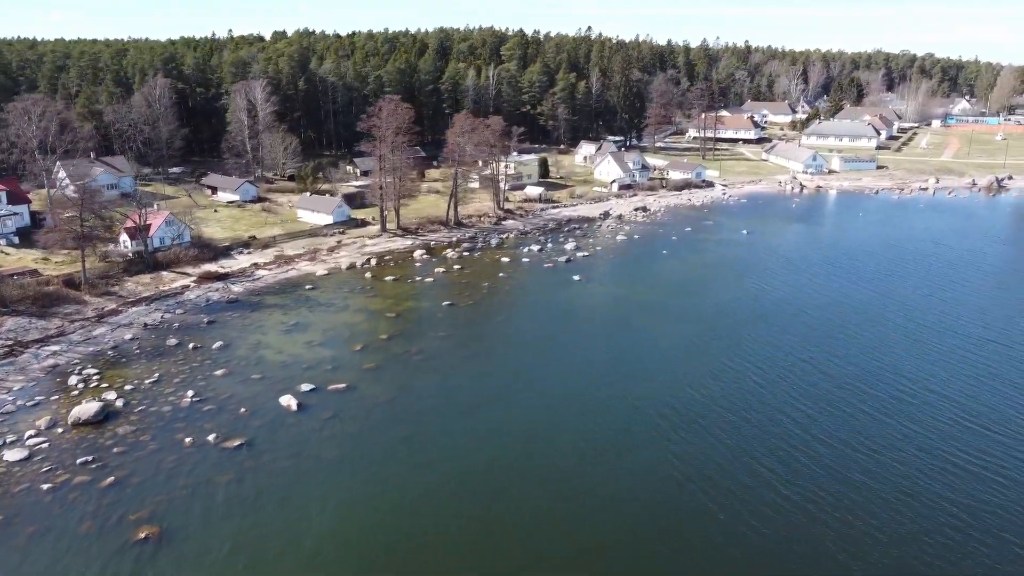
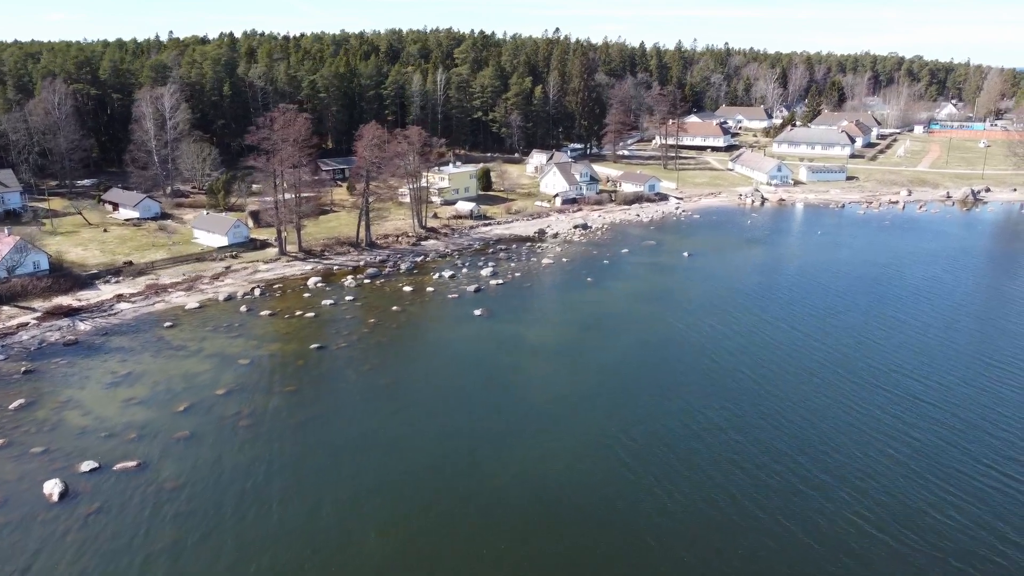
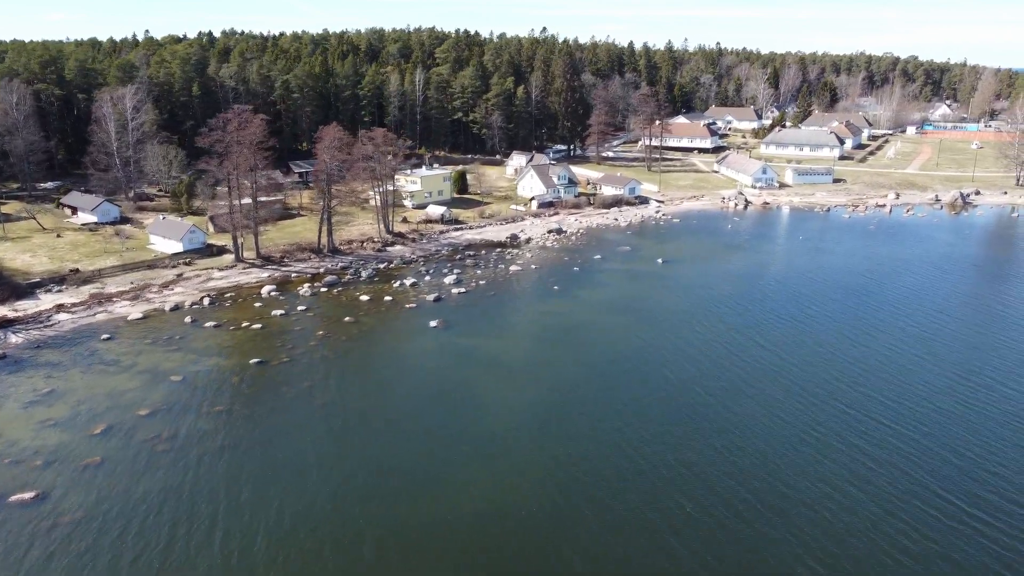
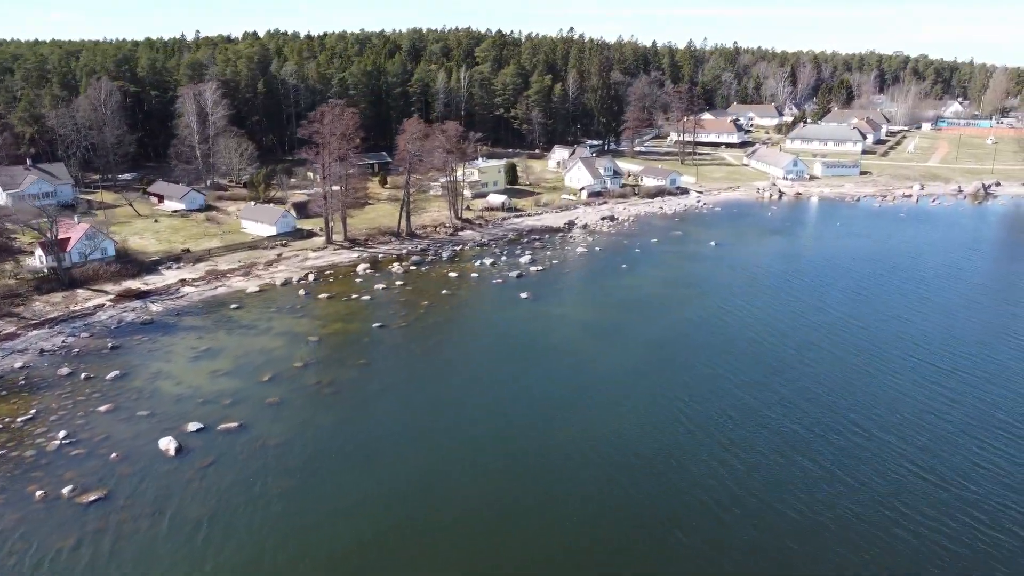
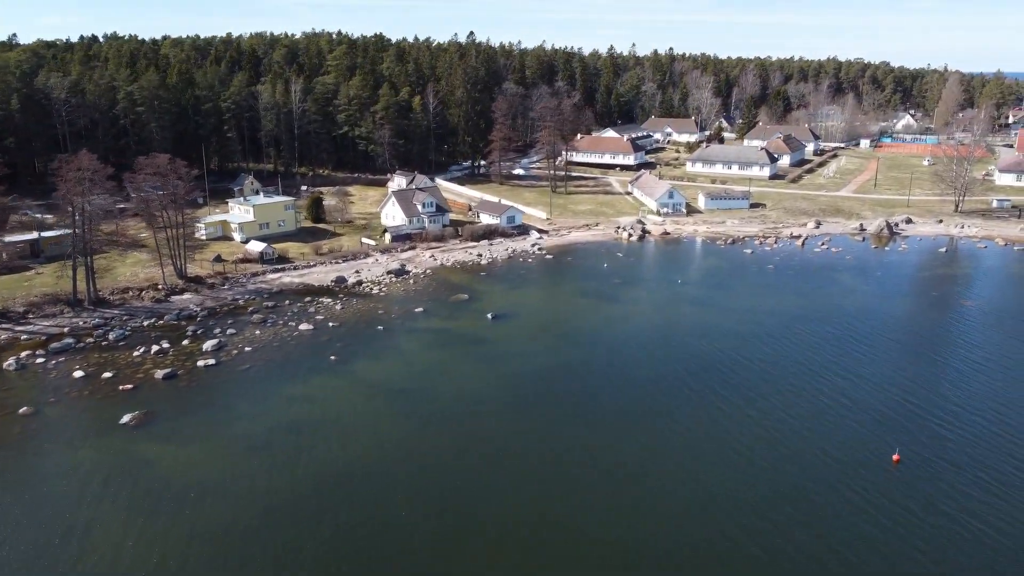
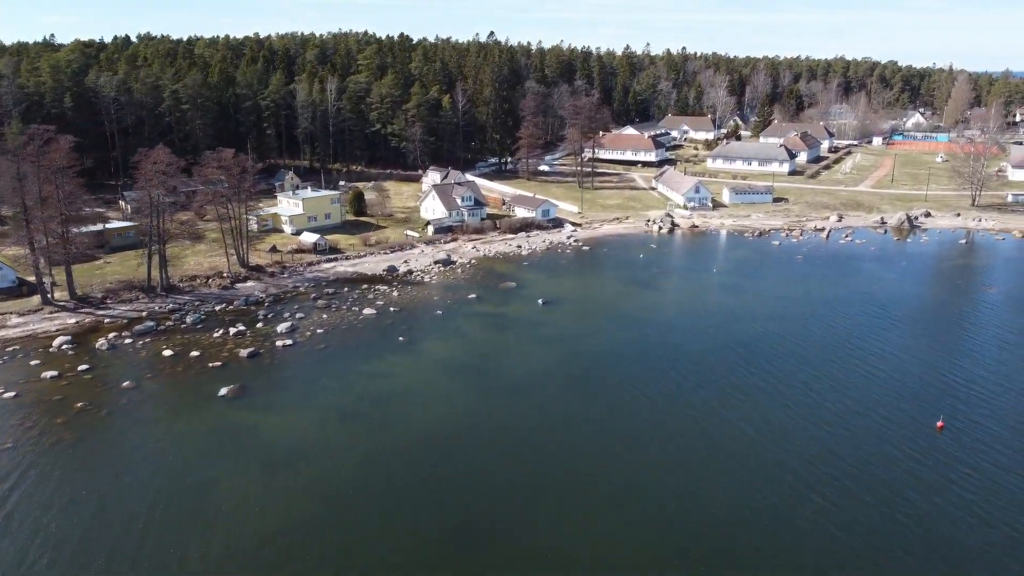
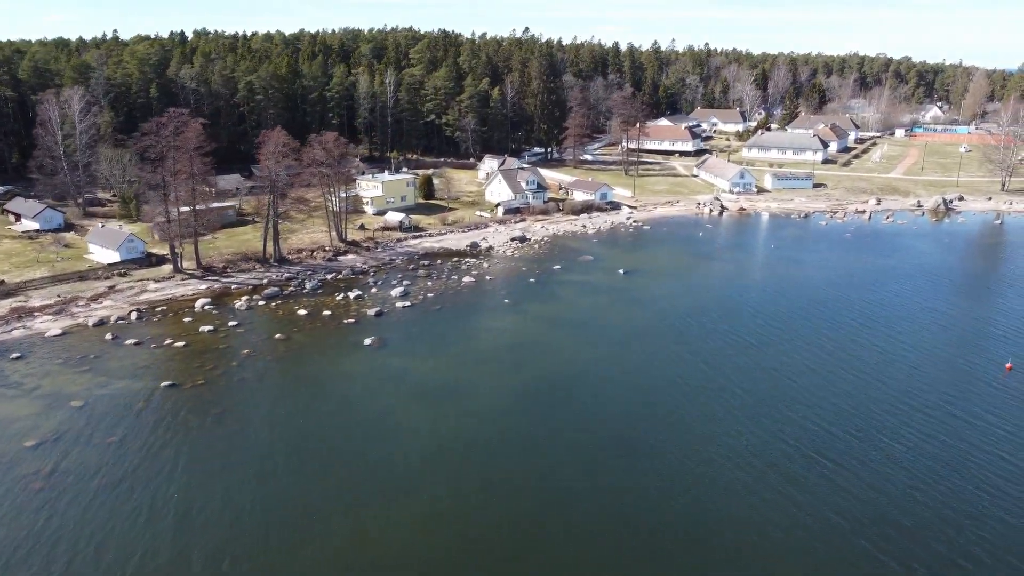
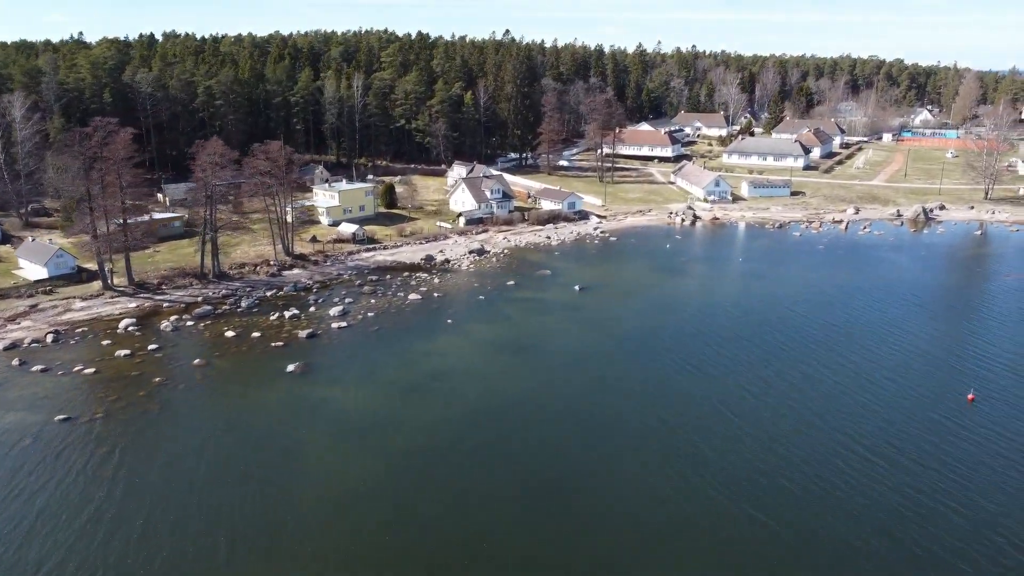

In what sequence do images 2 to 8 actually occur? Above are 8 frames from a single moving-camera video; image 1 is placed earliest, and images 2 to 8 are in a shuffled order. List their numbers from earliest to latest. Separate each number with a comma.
4, 2, 3, 7, 8, 6, 5
